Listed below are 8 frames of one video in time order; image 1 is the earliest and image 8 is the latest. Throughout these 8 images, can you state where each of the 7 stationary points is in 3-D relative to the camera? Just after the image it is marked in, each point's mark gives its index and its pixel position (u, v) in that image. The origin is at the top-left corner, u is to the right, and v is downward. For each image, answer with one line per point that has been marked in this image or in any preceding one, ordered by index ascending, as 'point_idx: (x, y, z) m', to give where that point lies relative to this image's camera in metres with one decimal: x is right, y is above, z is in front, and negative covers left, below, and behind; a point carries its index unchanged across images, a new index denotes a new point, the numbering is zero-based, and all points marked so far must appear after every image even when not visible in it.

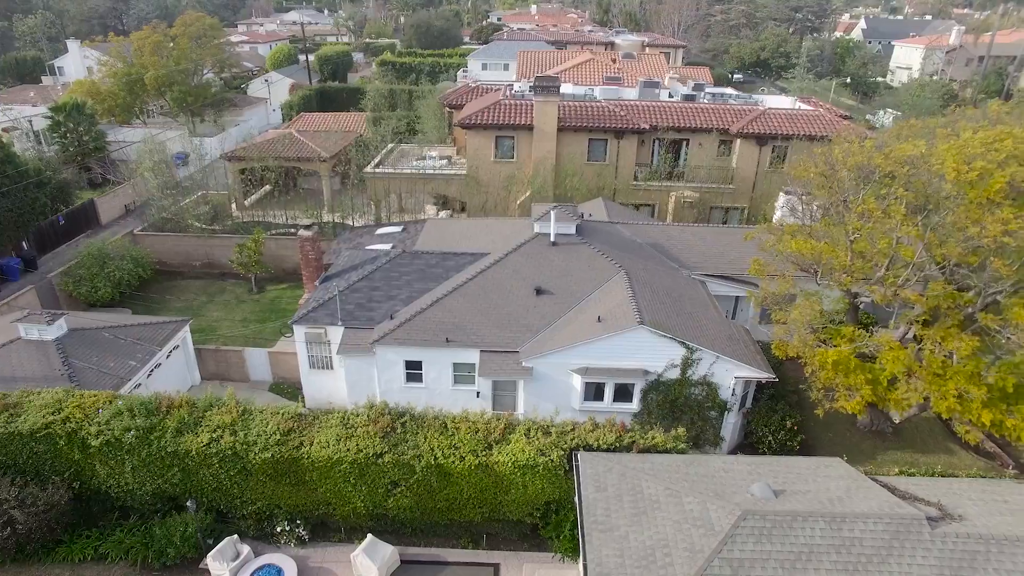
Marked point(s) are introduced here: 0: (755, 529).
0: (+4.0, -4.0, +10.2) m
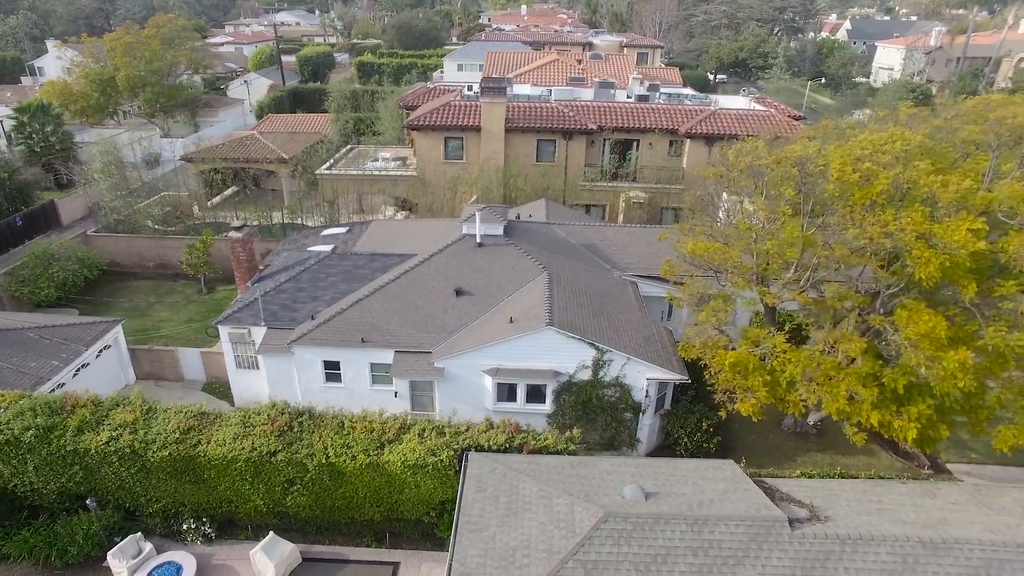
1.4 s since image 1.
0: (+1.6, -4.1, +10.3) m
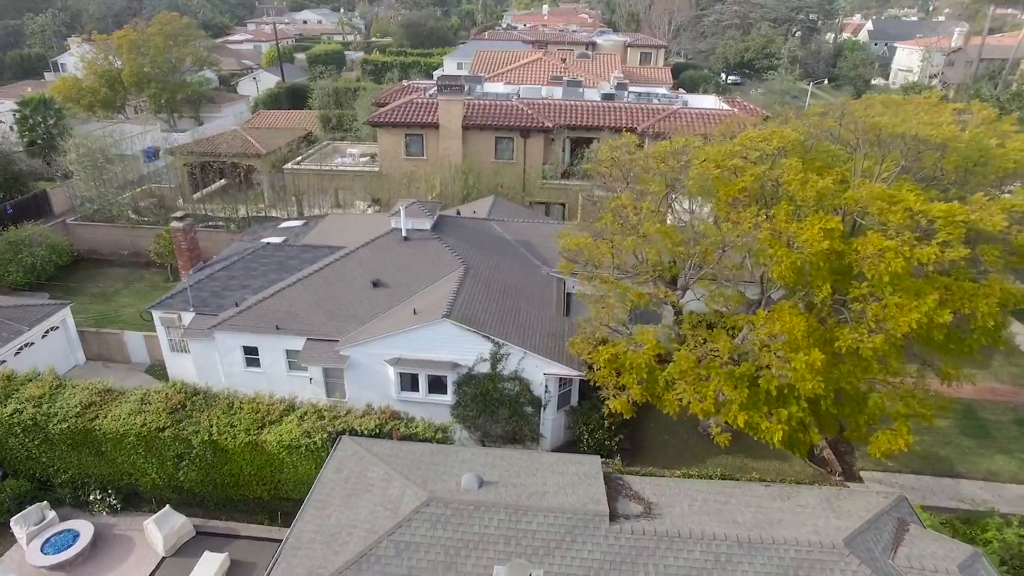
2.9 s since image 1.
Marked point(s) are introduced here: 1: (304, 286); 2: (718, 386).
0: (-1.4, -3.9, +10.6) m
1: (-6.5, +0.1, +18.7) m
2: (+4.3, -2.1, +12.6) m
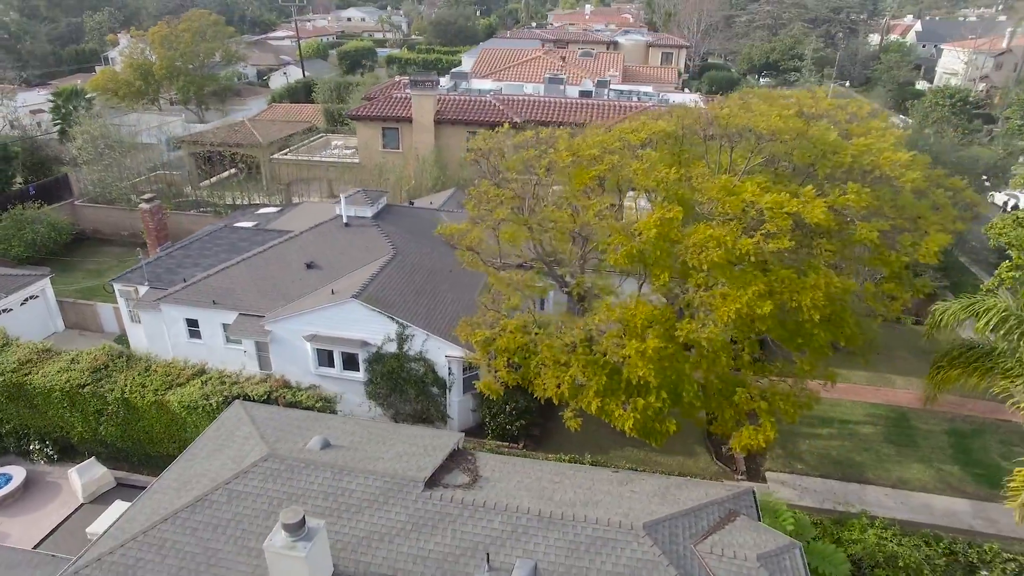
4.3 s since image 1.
0: (-4.6, -3.4, +11.5) m
1: (-8.8, +0.7, +20.0) m
2: (+1.3, -1.8, +12.9) m
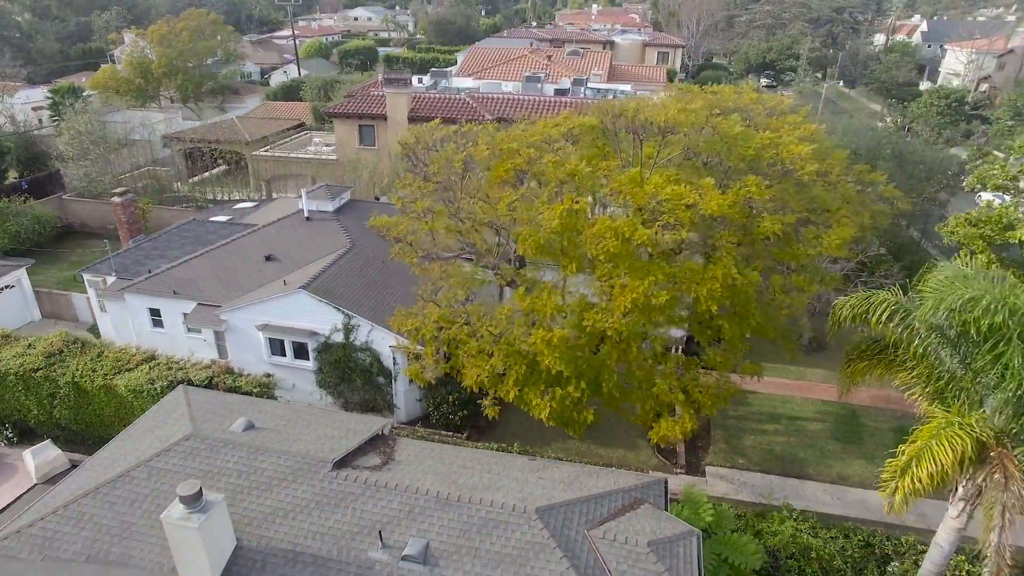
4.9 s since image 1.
0: (-6.4, -3.2, +11.9) m
1: (-10.3, +1.0, +20.5) m
2: (-0.4, -1.6, +13.3) m
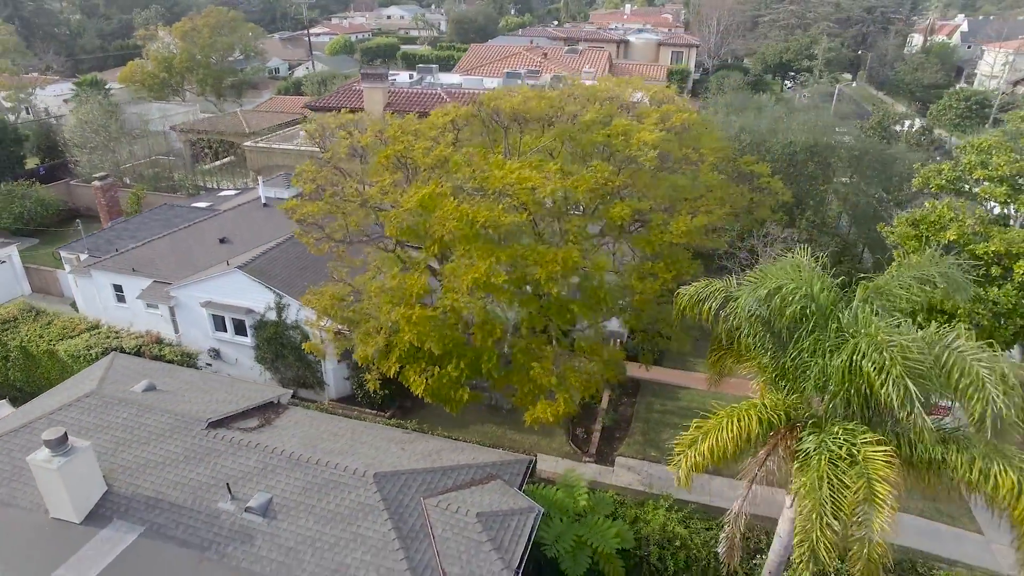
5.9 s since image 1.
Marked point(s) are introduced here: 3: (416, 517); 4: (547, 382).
0: (-9.2, -2.5, +13.0) m
1: (-12.4, +1.8, +21.8) m
2: (-3.1, -1.2, +14.0) m
3: (-1.7, -4.1, +10.8) m
4: (+0.8, -2.1, +13.5) m
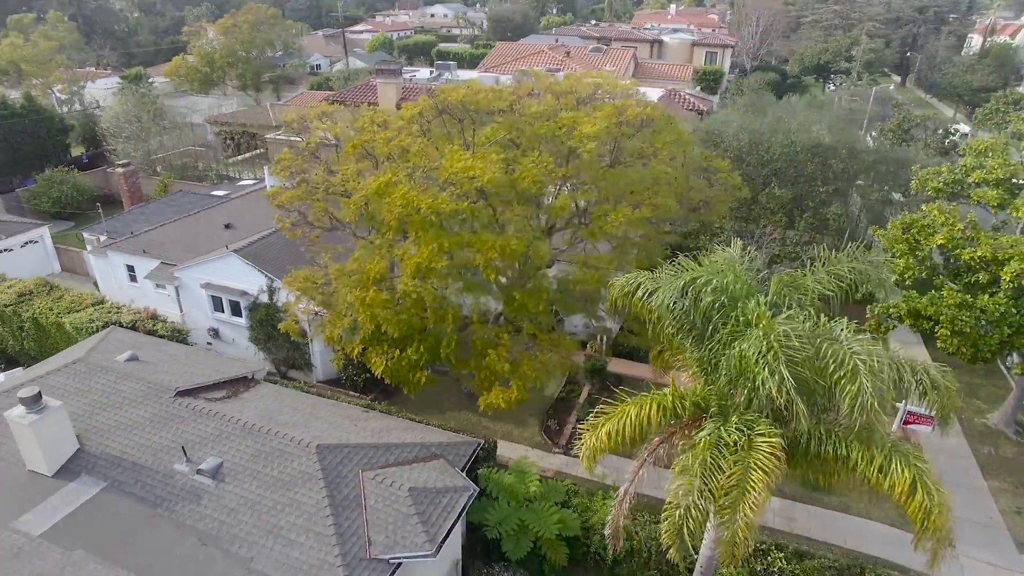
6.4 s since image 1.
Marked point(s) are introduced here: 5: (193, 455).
0: (-10.2, -1.9, +14.1) m
1: (-12.7, +2.5, +23.1) m
2: (-4.0, -0.8, +14.6) m
3: (-3.0, -3.7, +11.4) m
4: (-0.3, -1.8, +13.8) m
5: (-6.3, -3.3, +12.0) m
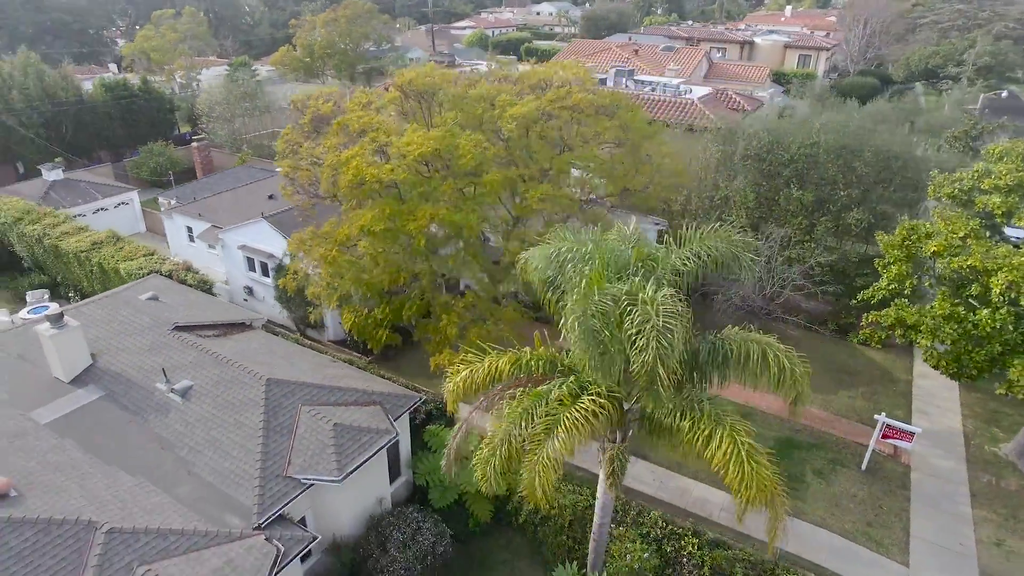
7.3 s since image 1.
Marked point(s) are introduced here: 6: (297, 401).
0: (-11.4, -0.4, +16.8) m
1: (-11.9, +4.1, +26.1) m
2: (-5.1, +0.2, +16.3) m
3: (-4.8, -2.8, +13.0) m
4: (-1.6, -1.1, +15.0) m
5: (-7.9, -2.1, +14.2) m
6: (-4.7, -2.5, +13.5) m
